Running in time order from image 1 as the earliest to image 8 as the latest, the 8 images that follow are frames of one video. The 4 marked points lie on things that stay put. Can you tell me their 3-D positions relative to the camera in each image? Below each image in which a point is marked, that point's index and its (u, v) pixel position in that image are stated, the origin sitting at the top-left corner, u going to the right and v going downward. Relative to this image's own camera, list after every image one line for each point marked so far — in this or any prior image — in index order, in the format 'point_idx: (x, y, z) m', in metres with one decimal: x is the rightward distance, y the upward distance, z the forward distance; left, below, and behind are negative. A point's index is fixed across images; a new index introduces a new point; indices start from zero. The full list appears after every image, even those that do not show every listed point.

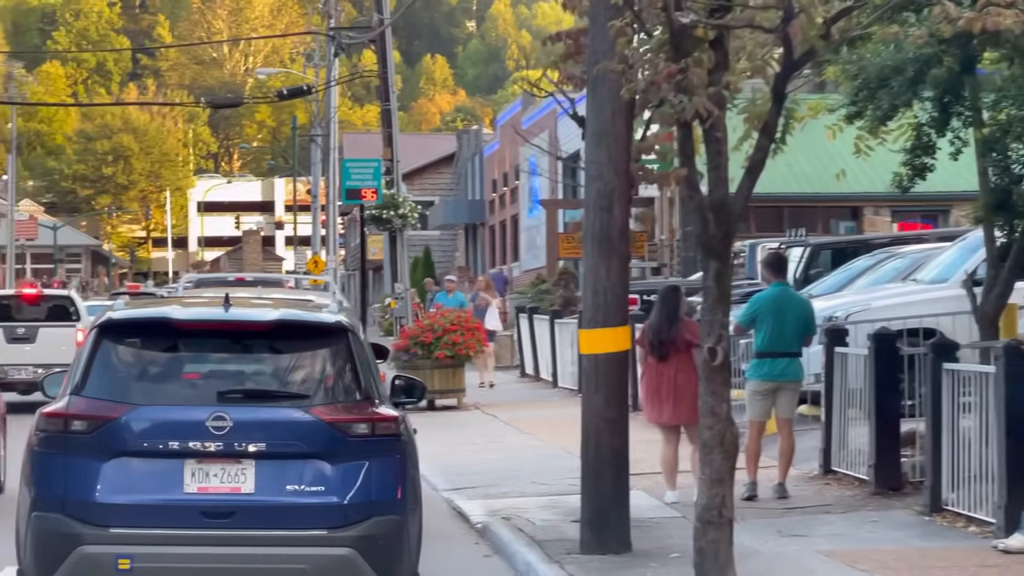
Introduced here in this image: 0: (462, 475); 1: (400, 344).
0: (-0.4, -1.6, +12.4) m
1: (-1.4, -0.7, +18.2) m
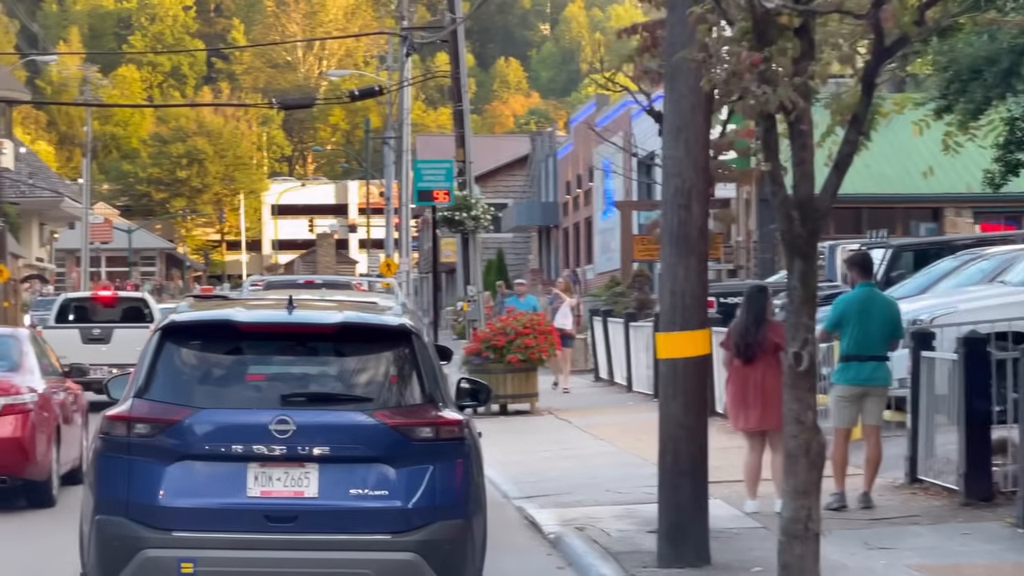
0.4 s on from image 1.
0: (+0.2, -1.6, +12.1) m
1: (-0.5, -0.7, +18.0) m
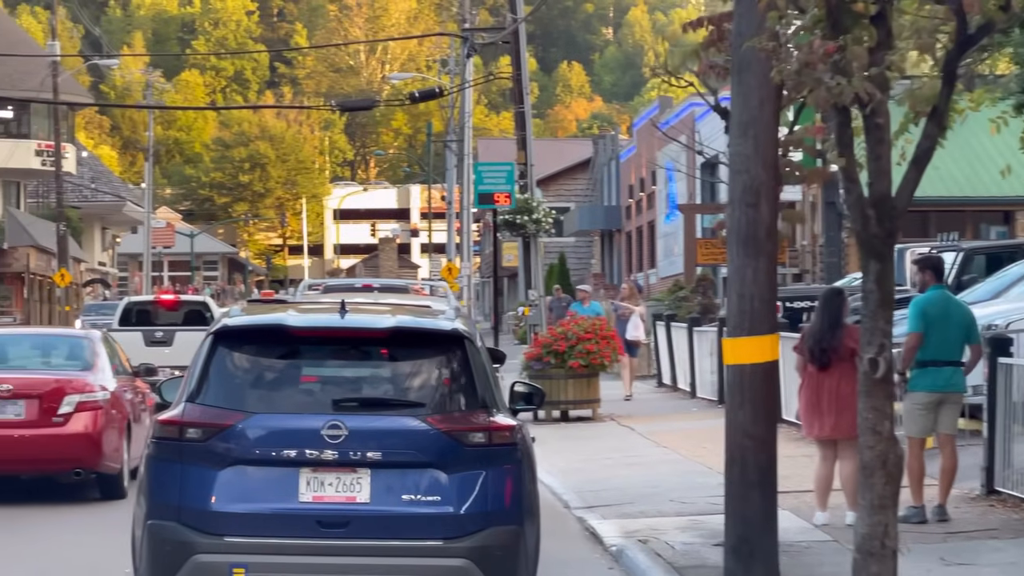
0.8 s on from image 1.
0: (+0.7, -1.7, +11.8) m
1: (+0.3, -0.8, +17.7) m
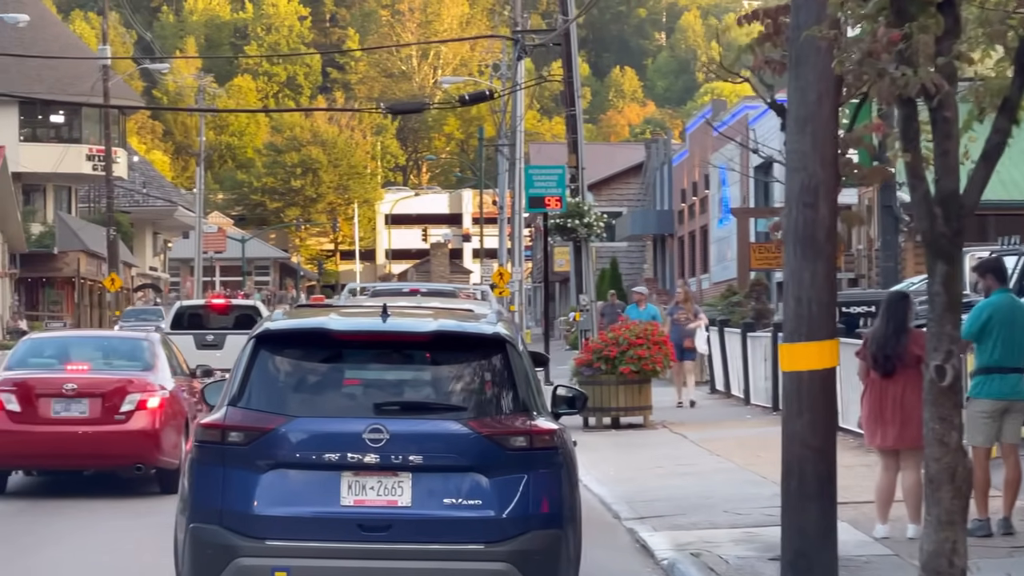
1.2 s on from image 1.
0: (+1.1, -1.7, +11.5) m
1: (+0.9, -0.8, +17.5) m
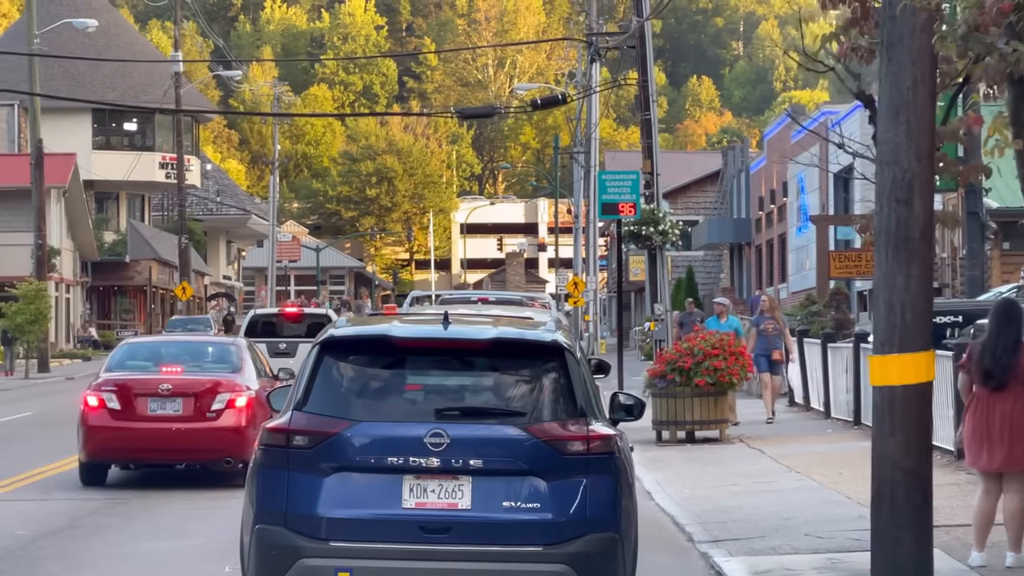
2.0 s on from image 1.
0: (+1.6, -1.8, +10.9) m
1: (+1.7, -0.9, +16.8) m
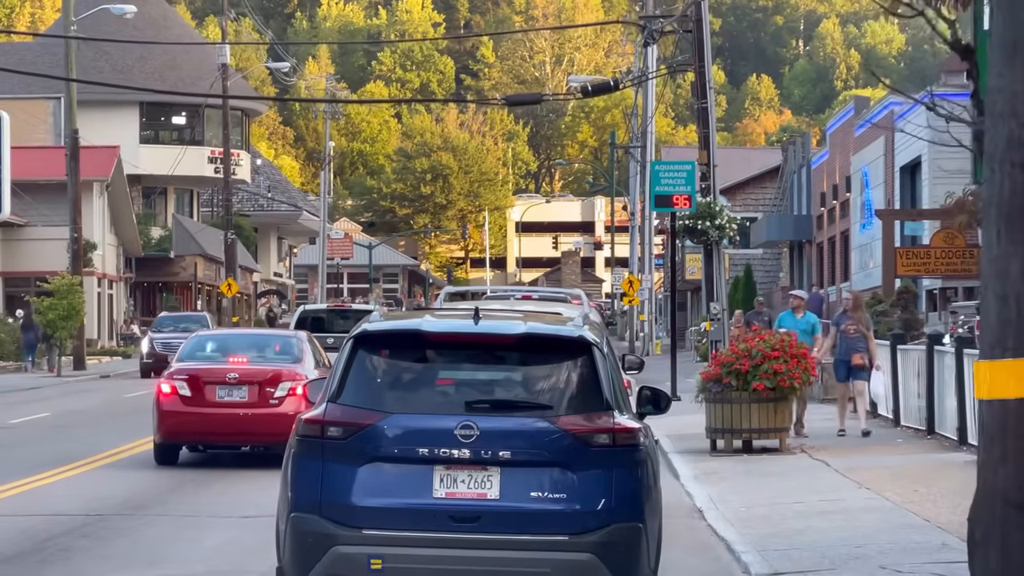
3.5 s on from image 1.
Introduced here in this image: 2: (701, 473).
0: (+1.8, -1.7, +9.7) m
1: (+2.2, -0.9, +15.6) m
2: (+1.9, -1.8, +14.2) m
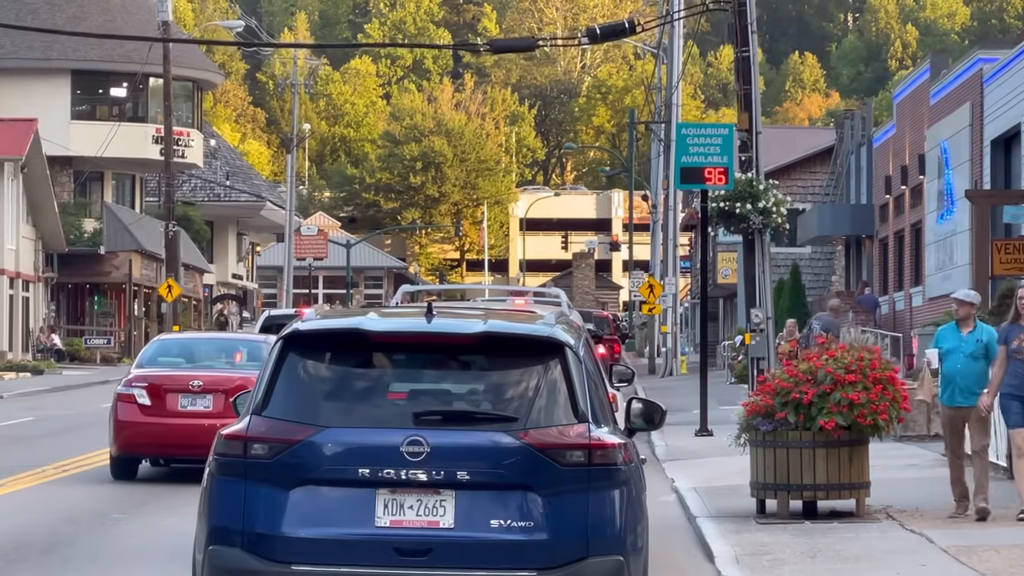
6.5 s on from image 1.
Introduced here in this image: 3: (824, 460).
0: (+1.6, -1.6, +5.2) m
1: (+1.9, -0.9, +11.2) m
2: (+1.5, -1.8, +9.7) m
3: (+2.4, -1.3, +11.2) m
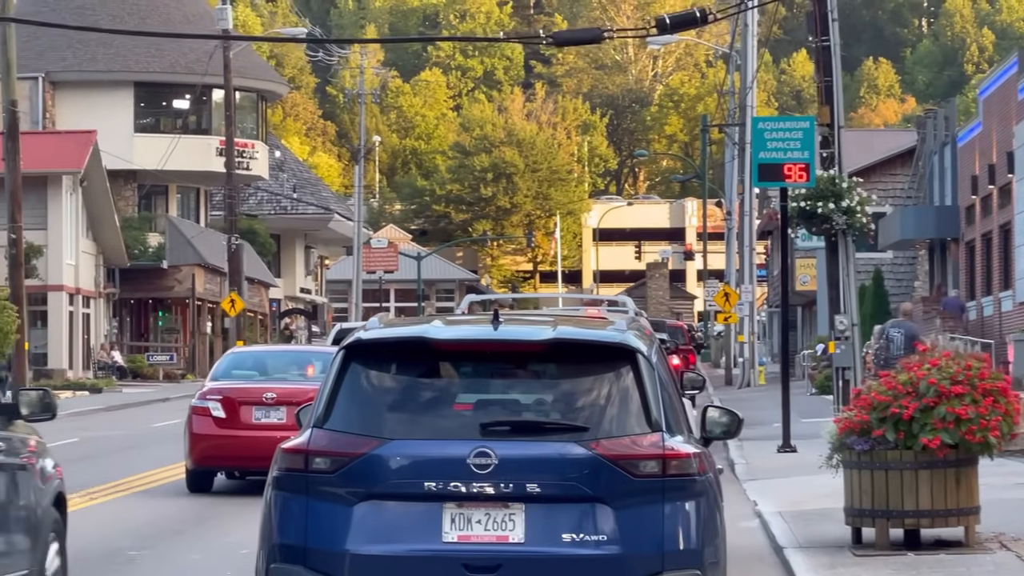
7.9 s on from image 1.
0: (+1.7, -1.6, +4.1) m
1: (+2.3, -0.9, +10.0) m
2: (+1.9, -1.8, +8.6) m
3: (+2.8, -1.3, +10.0) m
